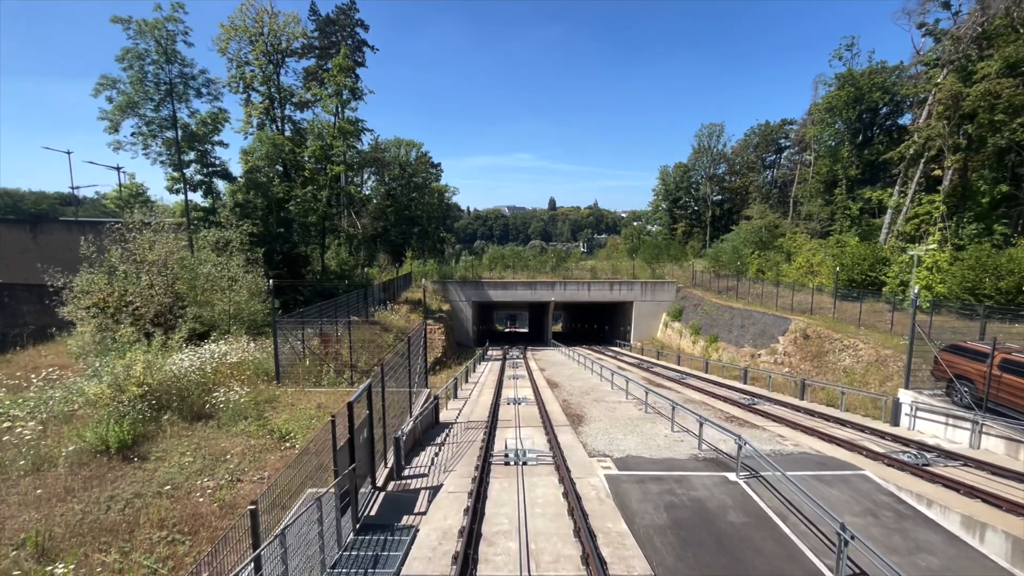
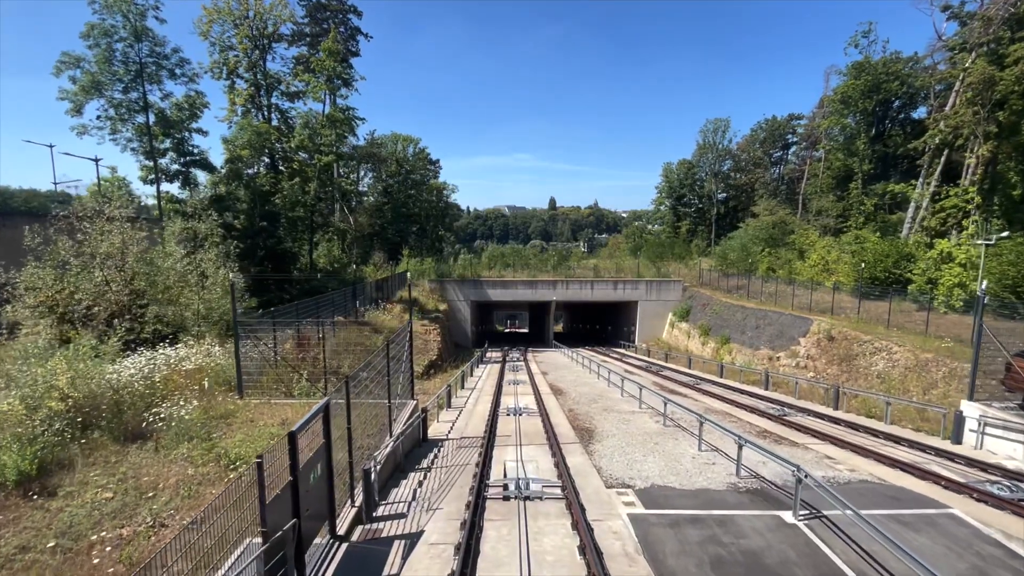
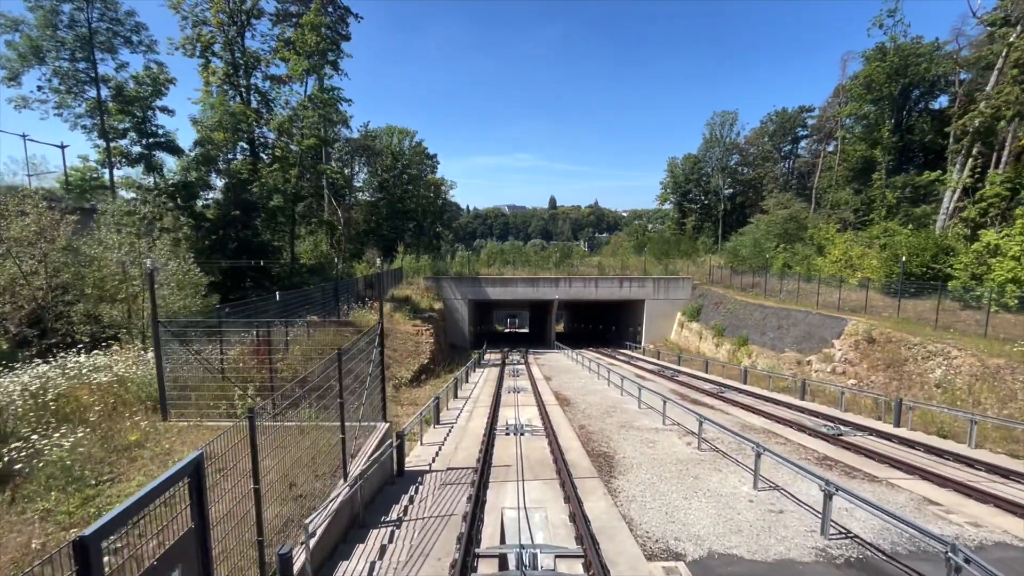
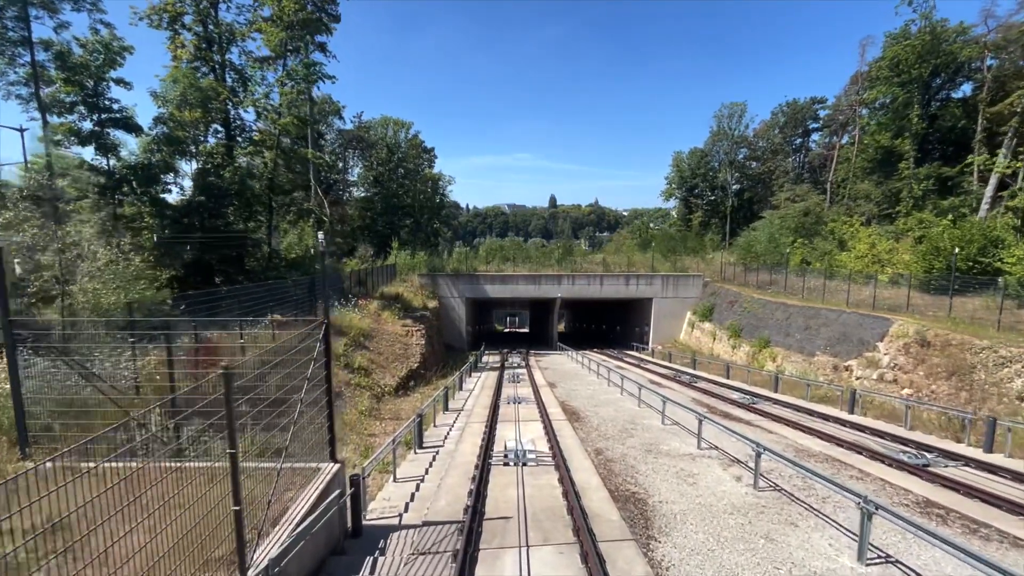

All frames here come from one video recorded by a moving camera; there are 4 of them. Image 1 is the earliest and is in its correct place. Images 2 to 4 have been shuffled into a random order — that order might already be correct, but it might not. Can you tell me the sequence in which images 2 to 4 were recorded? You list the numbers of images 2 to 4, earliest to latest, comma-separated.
2, 3, 4
